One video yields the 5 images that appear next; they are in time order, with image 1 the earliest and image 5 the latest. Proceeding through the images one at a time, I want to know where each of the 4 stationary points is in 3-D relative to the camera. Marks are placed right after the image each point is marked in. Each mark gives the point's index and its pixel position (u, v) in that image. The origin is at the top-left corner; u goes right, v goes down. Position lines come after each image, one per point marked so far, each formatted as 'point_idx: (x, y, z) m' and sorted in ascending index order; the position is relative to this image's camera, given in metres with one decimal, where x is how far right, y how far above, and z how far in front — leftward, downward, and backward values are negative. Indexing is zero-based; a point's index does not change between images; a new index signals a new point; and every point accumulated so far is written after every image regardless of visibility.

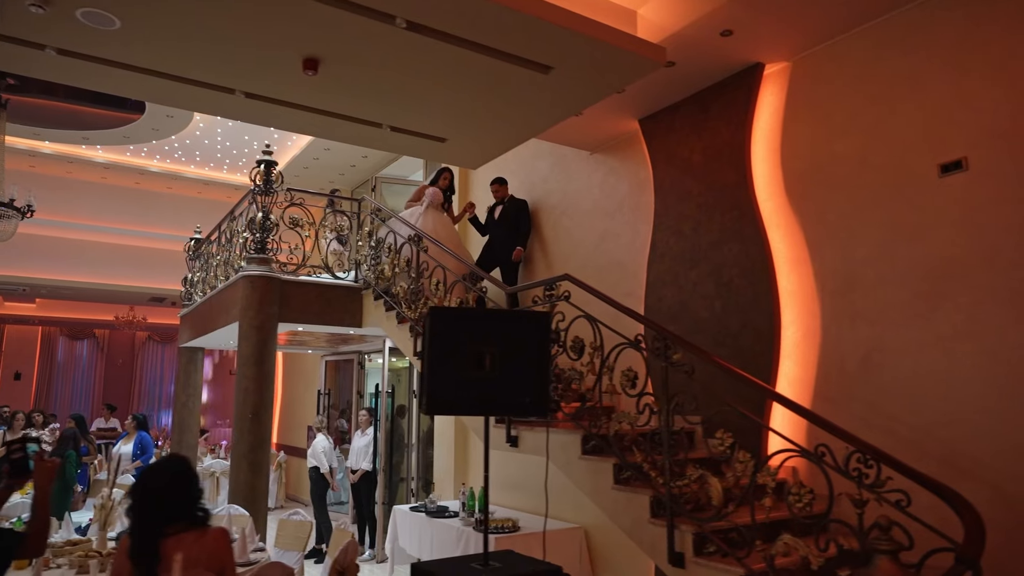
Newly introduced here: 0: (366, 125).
0: (-1.1, +1.2, +4.9) m
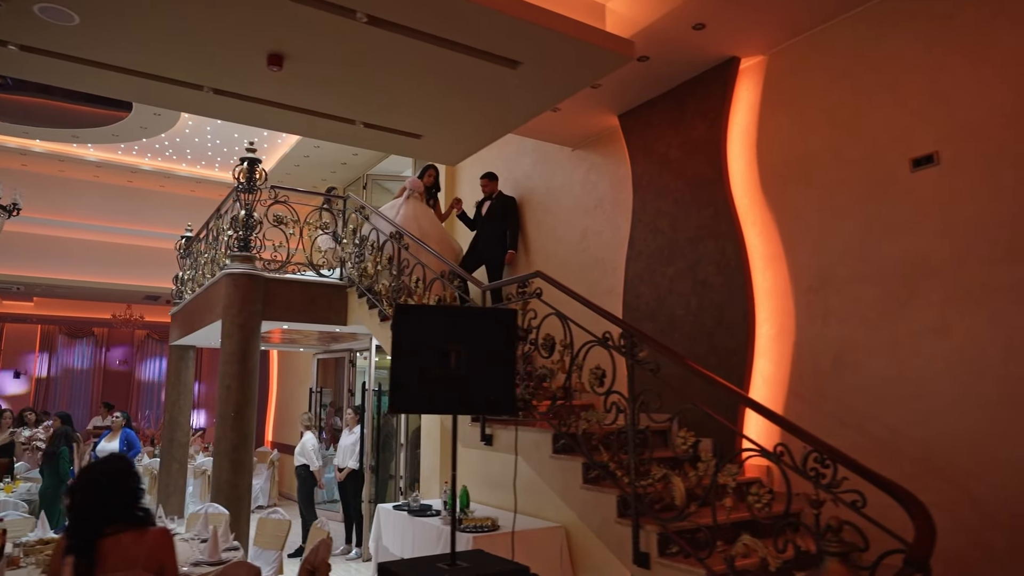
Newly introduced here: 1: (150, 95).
0: (-1.3, +1.3, +4.8) m
1: (-2.5, +1.3, +4.4) m
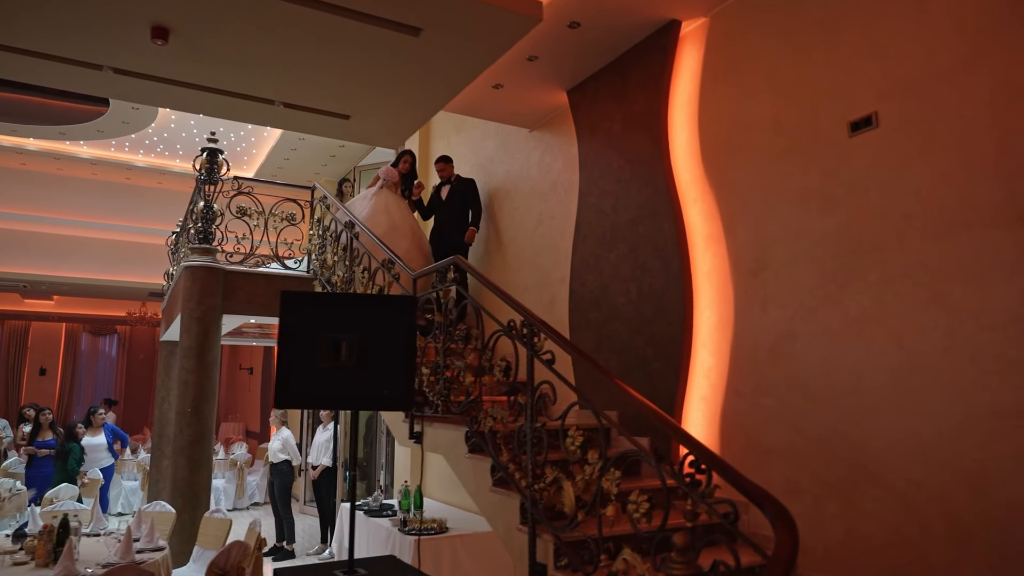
0: (-1.8, +1.3, +4.6) m
1: (-3.0, +1.4, +4.3) m
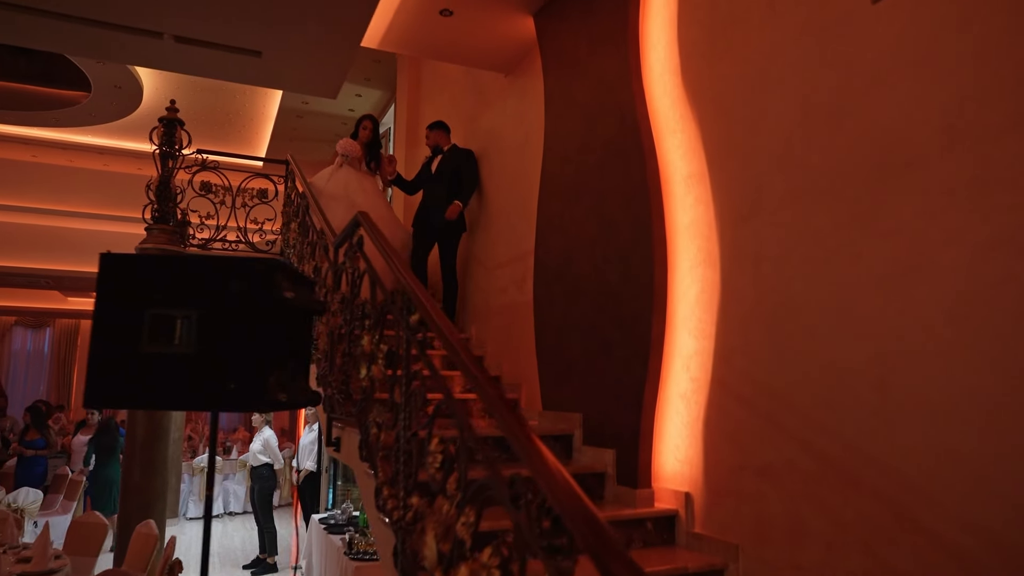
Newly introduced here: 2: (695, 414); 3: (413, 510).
0: (-2.2, +1.5, +3.8) m
1: (-3.4, +1.5, +3.6) m
2: (+0.8, -0.6, +2.8) m
3: (-0.3, -0.7, +2.1) m
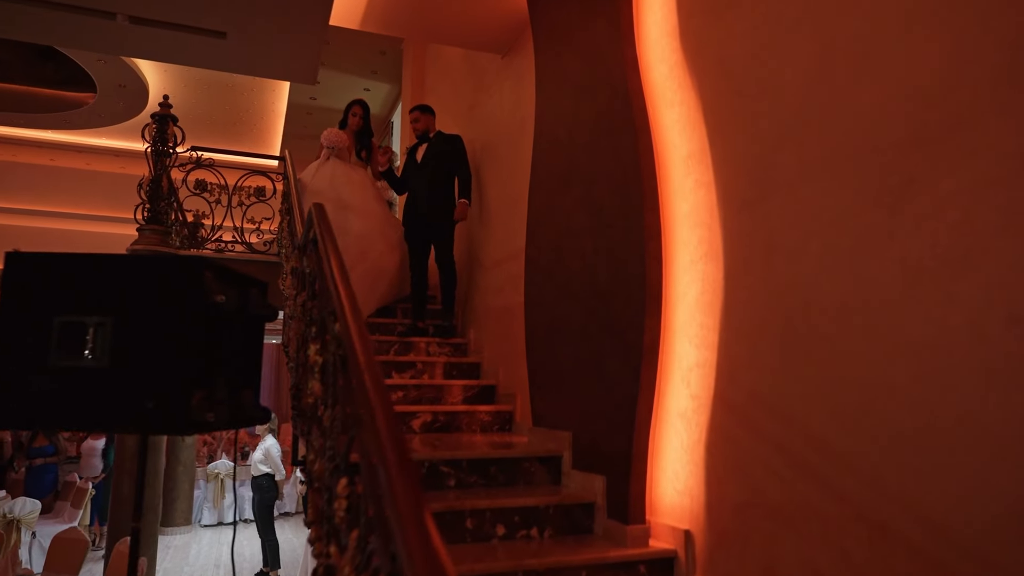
0: (-2.3, +1.5, +3.5) m
1: (-3.5, +1.5, +3.4) m
2: (+0.7, -0.6, +2.4) m
3: (-0.5, -0.7, +1.7) m
